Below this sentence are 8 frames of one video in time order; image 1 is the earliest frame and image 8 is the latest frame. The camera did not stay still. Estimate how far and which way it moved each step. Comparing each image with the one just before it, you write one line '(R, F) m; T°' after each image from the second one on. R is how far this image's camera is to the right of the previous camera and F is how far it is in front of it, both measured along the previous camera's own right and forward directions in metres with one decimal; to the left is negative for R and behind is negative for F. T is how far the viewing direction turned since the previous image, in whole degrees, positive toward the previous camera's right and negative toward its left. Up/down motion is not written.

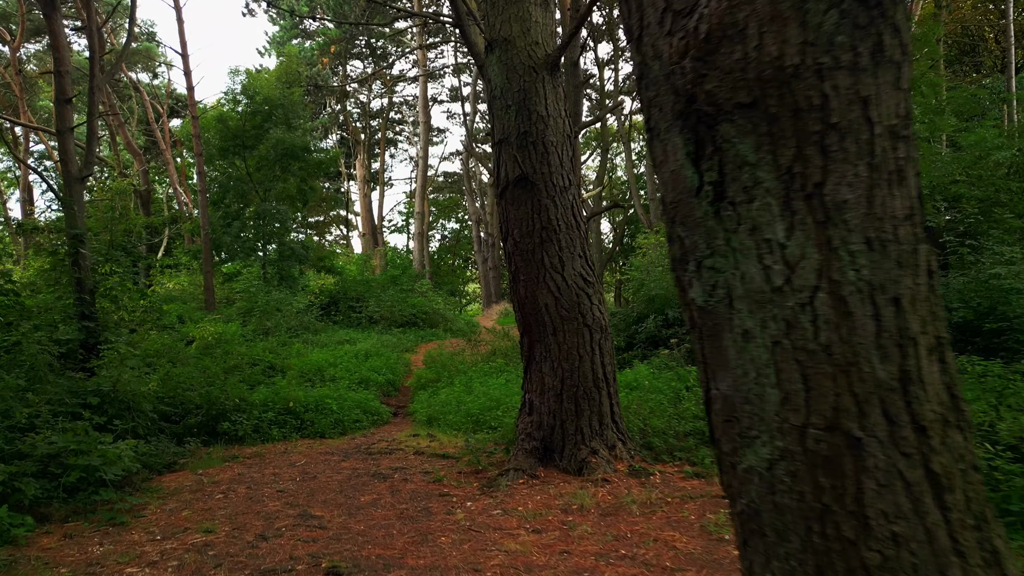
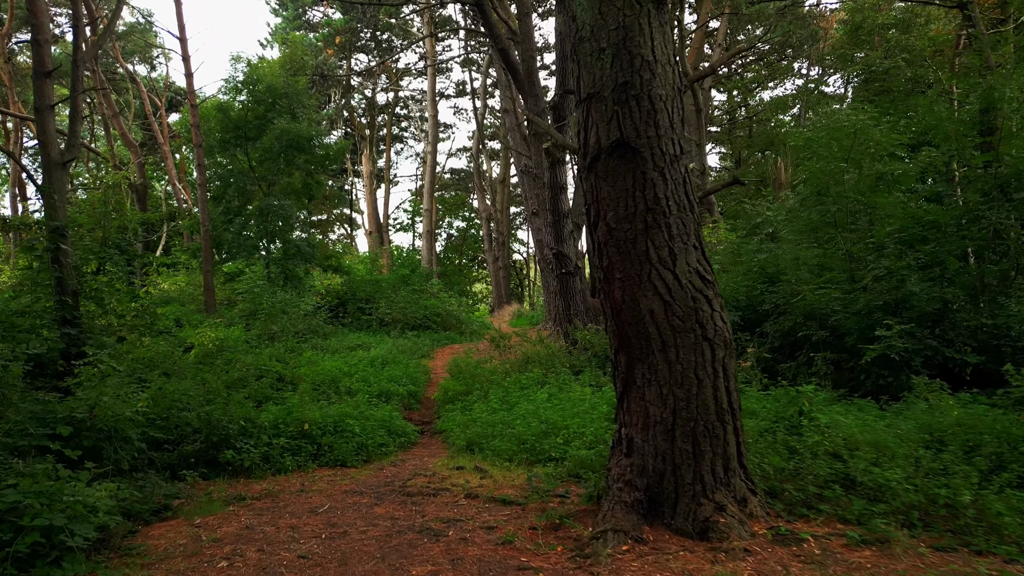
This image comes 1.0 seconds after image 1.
(-0.7, +1.1) m; 0°
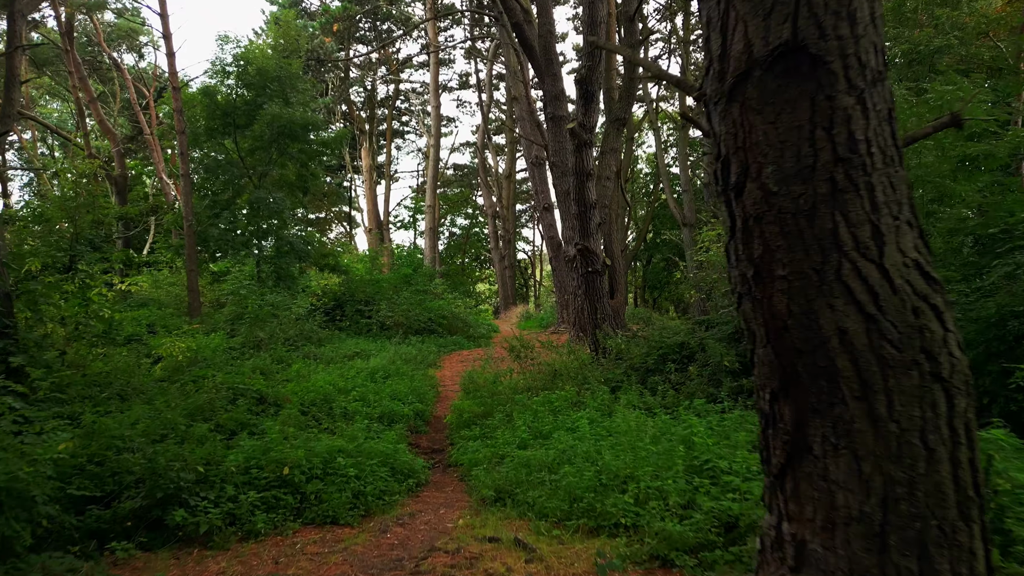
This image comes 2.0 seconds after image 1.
(-0.4, +1.4) m; 0°
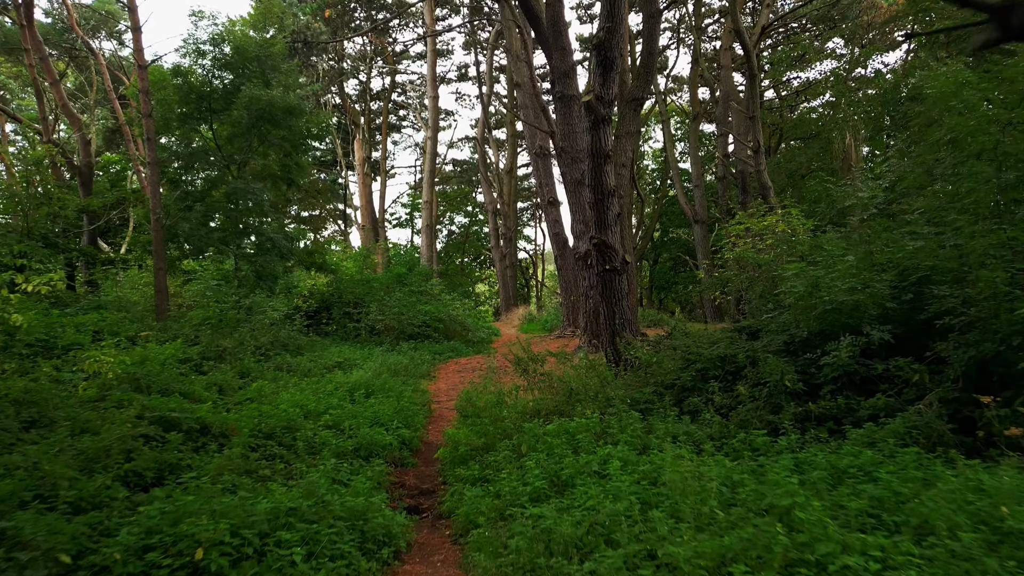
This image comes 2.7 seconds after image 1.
(-0.1, +1.4) m; 0°
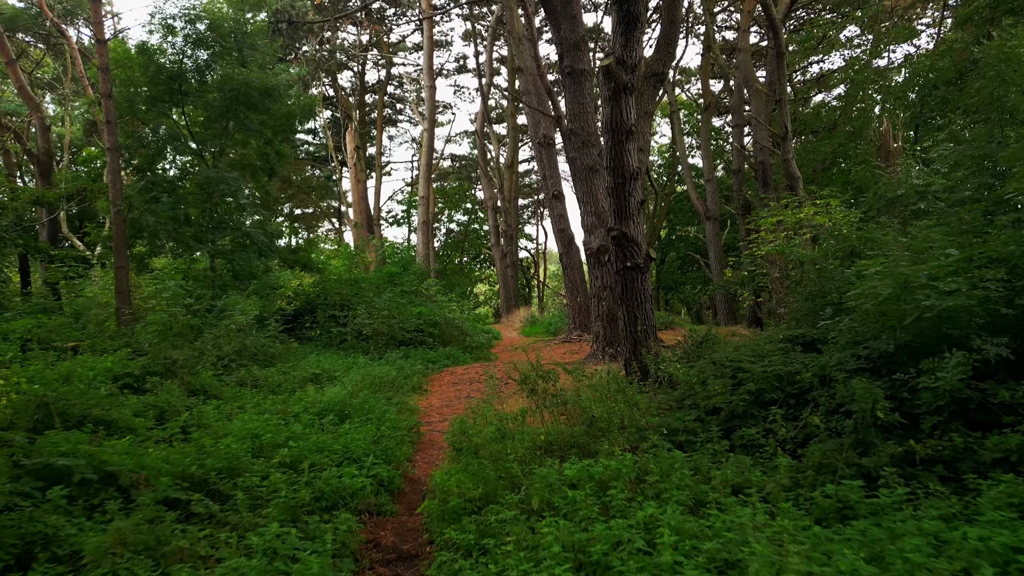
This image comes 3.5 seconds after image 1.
(-0.1, +1.3) m; 0°
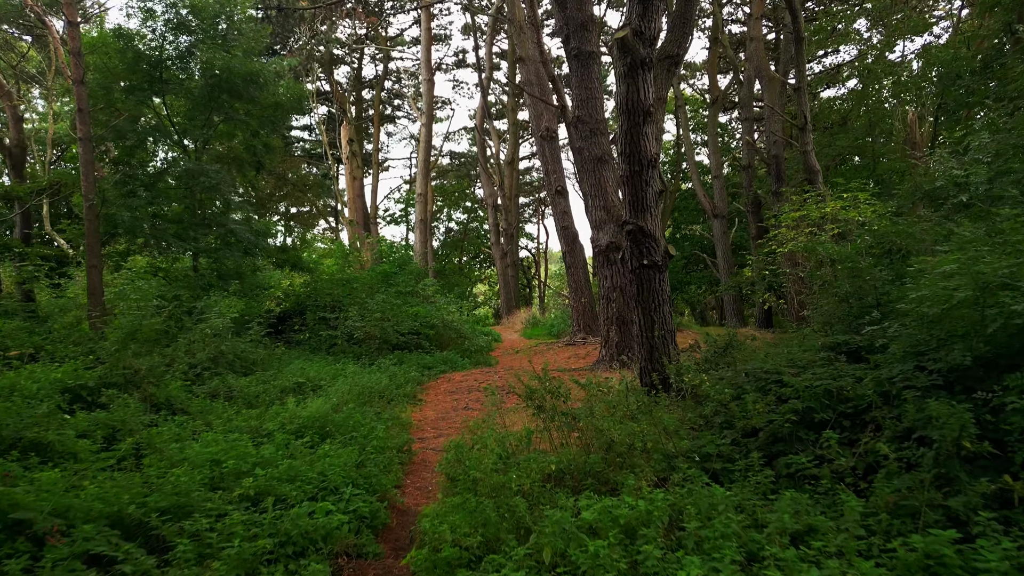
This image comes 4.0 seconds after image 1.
(0.0, +0.7) m; 0°
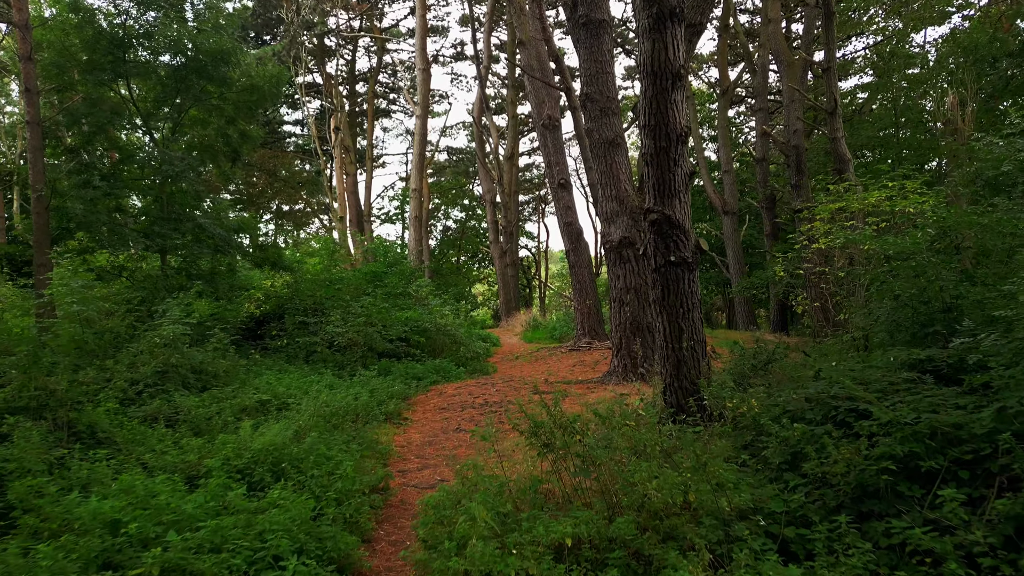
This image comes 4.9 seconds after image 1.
(0.0, +1.1) m; 0°
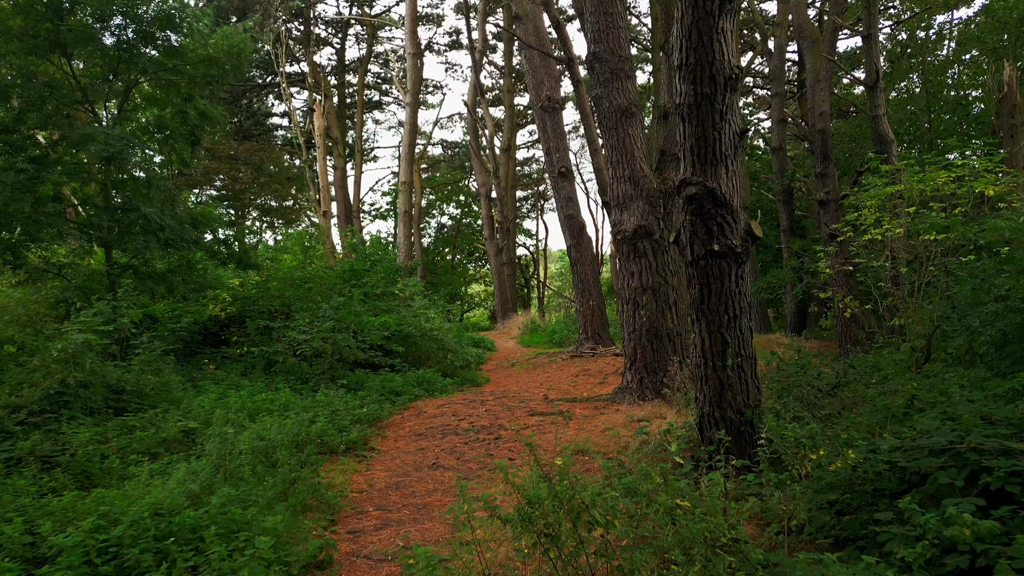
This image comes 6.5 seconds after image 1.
(+0.1, +1.3) m; 0°
